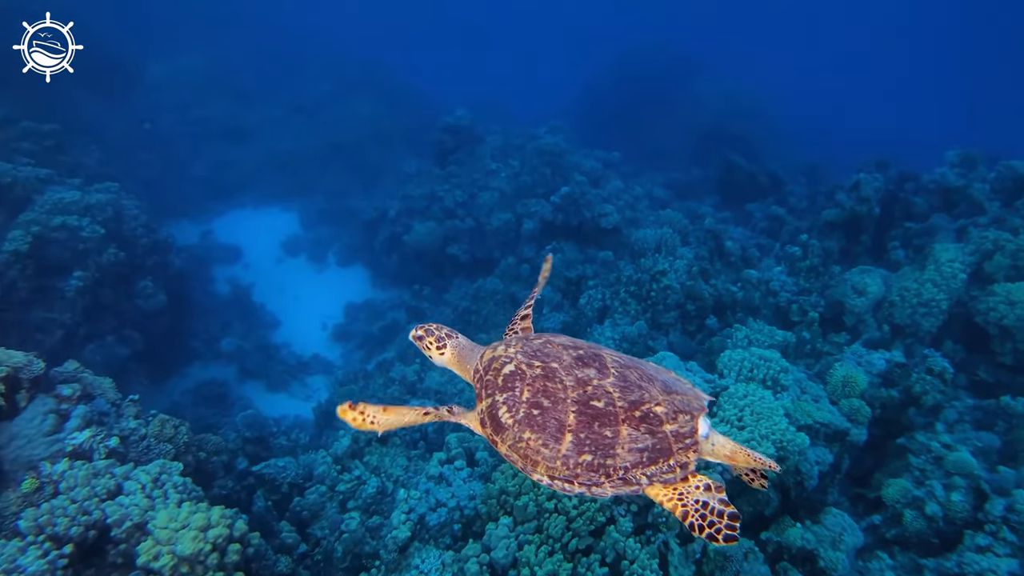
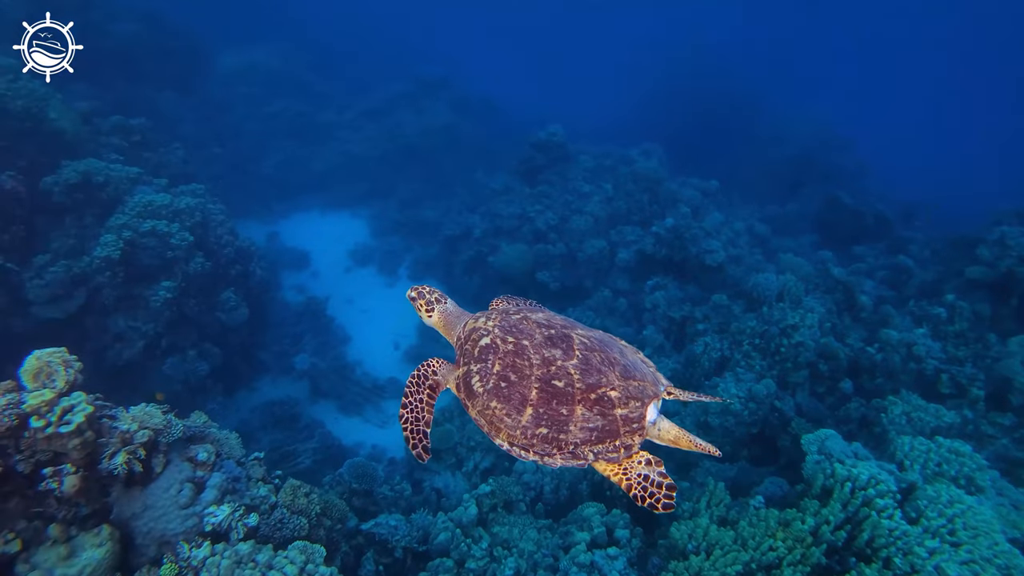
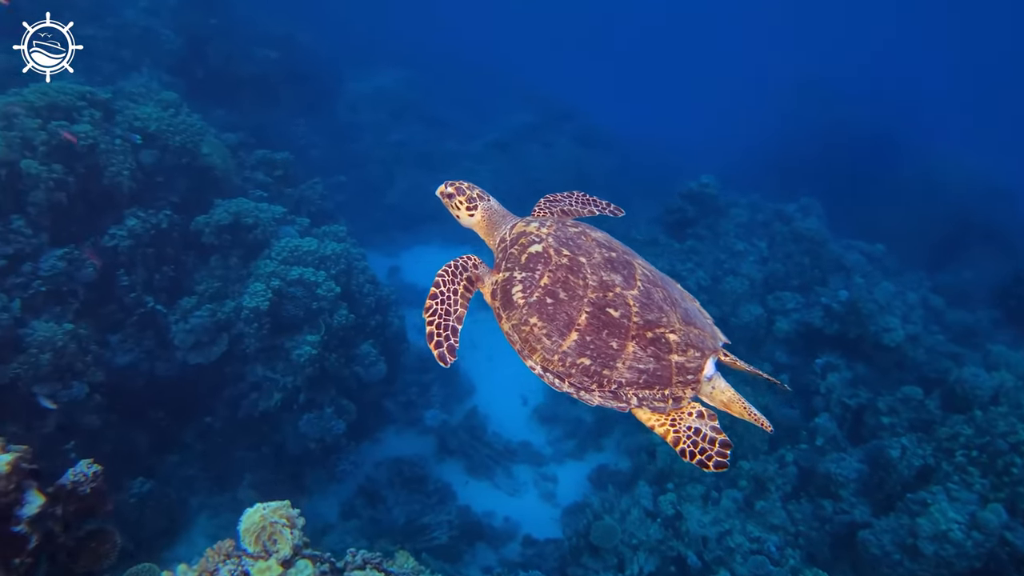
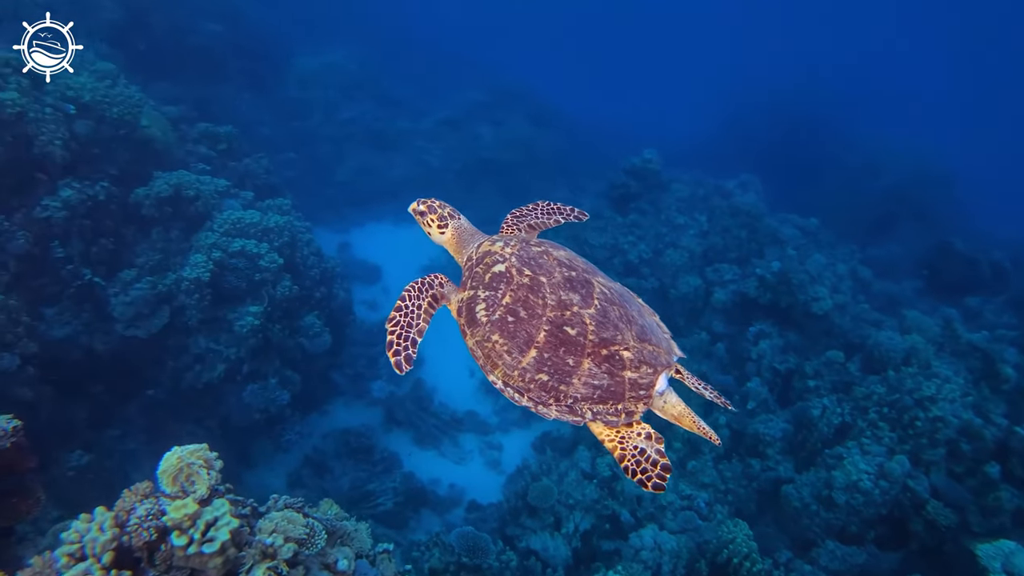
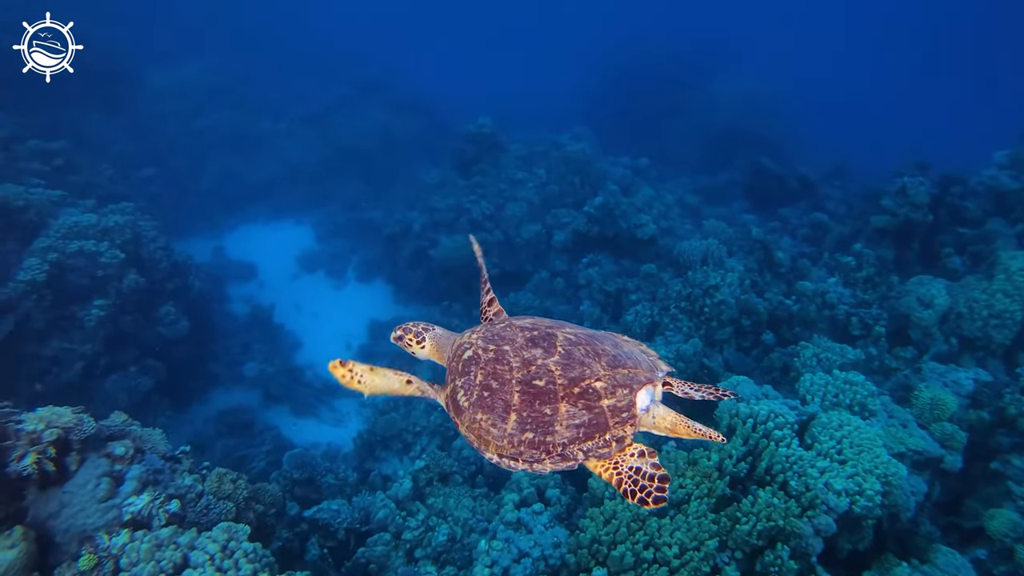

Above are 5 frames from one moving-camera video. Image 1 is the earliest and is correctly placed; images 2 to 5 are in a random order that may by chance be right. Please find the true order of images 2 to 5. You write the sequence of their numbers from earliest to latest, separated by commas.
5, 2, 4, 3
